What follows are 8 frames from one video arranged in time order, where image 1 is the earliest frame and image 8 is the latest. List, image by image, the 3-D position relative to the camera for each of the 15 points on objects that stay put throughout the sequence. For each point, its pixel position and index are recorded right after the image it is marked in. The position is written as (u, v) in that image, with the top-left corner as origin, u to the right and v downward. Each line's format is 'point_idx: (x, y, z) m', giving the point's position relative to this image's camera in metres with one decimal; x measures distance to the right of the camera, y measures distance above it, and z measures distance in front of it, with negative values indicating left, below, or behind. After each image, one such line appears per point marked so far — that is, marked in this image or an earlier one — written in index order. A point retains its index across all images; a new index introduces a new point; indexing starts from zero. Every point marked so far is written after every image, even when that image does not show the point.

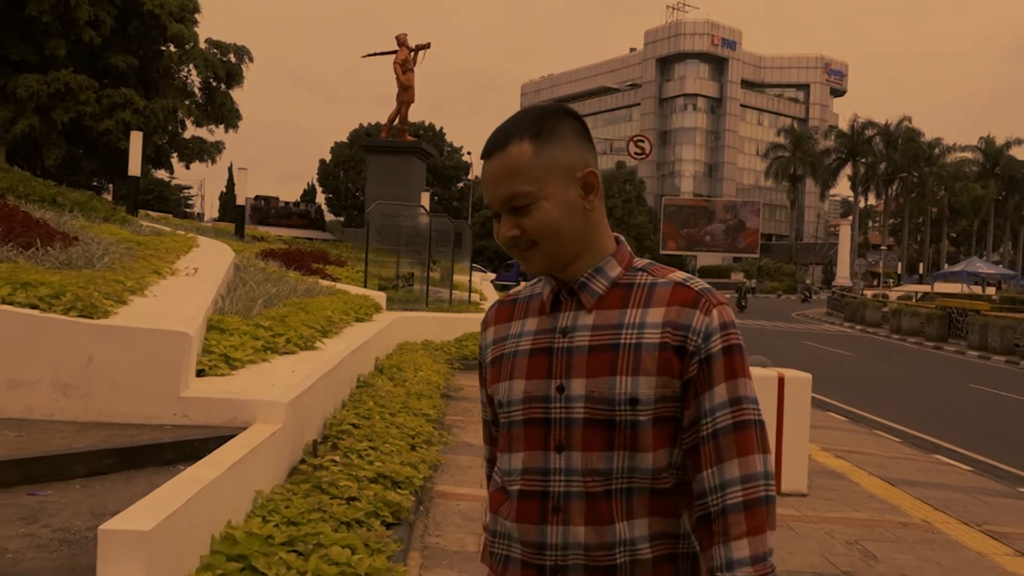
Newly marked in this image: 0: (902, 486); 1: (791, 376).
0: (+3.2, -1.6, +7.0) m
1: (+2.0, -0.7, +6.3) m
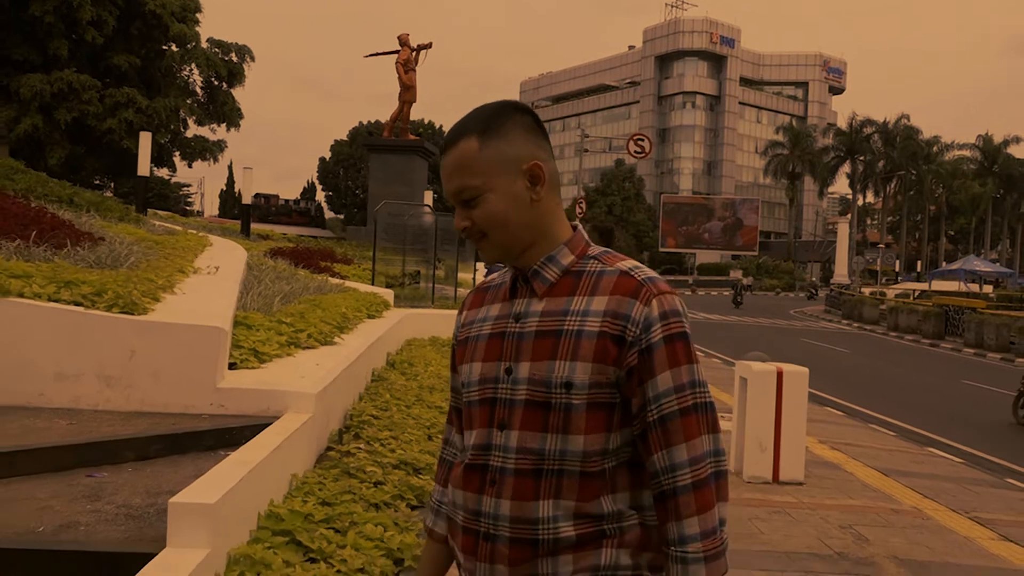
0: (+3.3, -1.6, +7.4) m
1: (+2.1, -0.6, +6.6) m
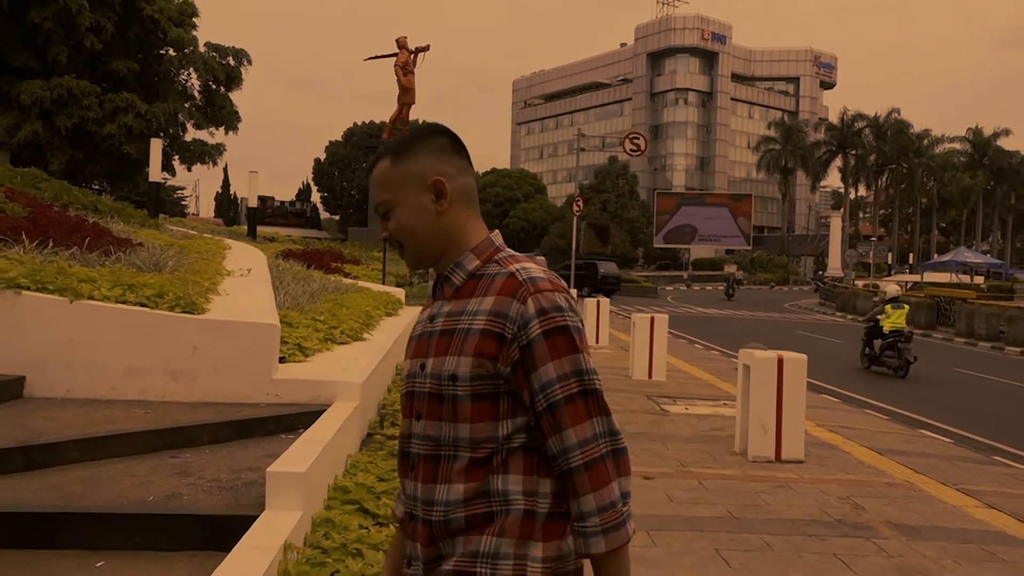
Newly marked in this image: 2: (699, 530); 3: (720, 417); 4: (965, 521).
0: (+3.4, -1.5, +7.9) m
1: (+2.3, -0.6, +7.1) m
2: (+1.1, -1.5, +5.2) m
3: (+2.2, -1.4, +9.2) m
4: (+3.0, -1.5, +5.8) m
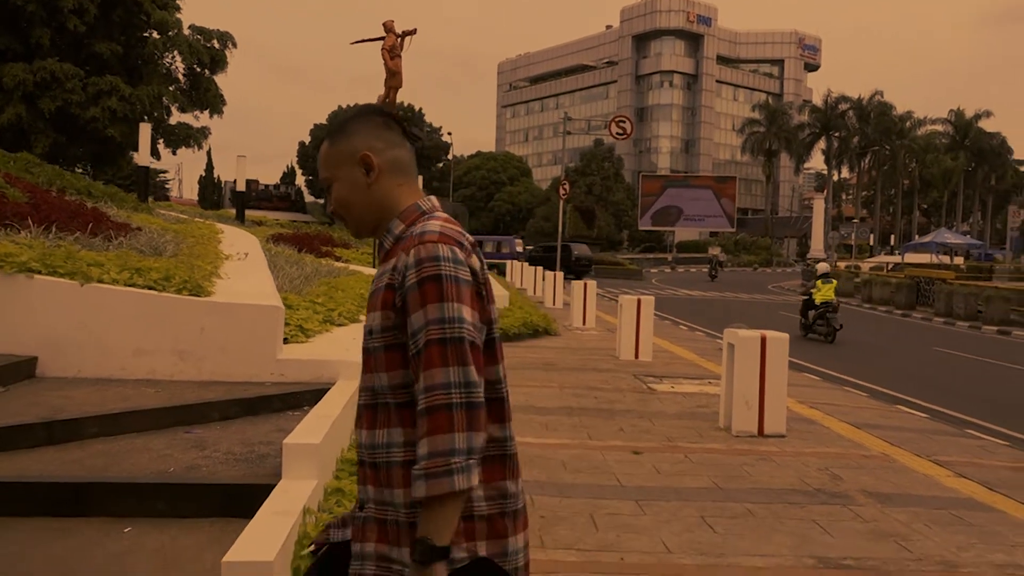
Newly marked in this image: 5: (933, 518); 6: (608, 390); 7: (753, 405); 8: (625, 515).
0: (+3.4, -1.3, +8.2) m
1: (+2.2, -0.4, +7.4) m
2: (+1.1, -1.3, +5.5) m
3: (+2.1, -1.2, +9.5) m
4: (+3.0, -1.4, +6.1) m
5: (+2.6, -1.4, +5.3) m
6: (+1.1, -1.1, +9.5) m
7: (+2.1, -1.0, +7.5) m
8: (+0.7, -1.3, +5.1) m
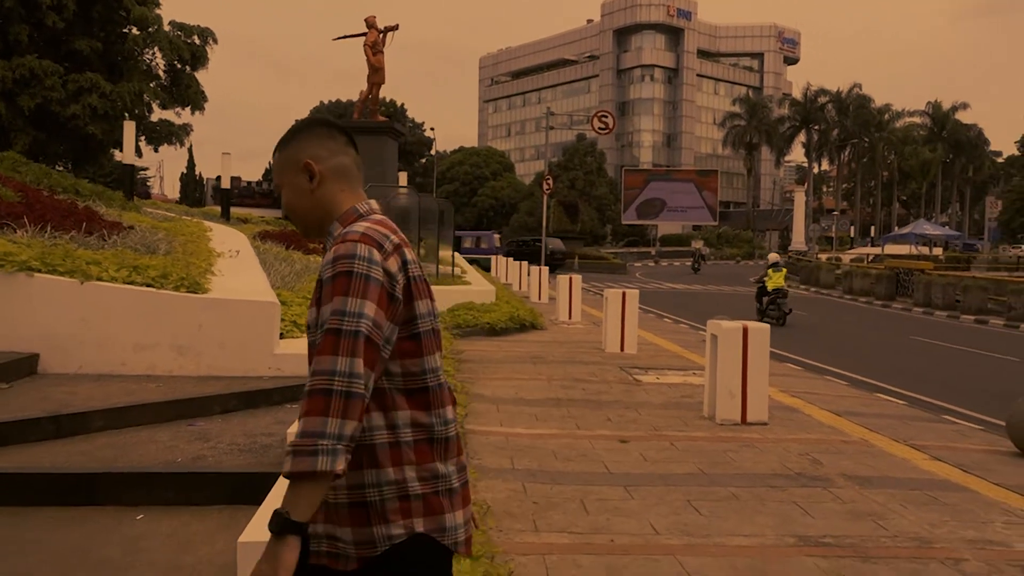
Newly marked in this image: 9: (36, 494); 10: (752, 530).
0: (+3.3, -1.3, +8.5) m
1: (+2.1, -0.3, +7.6) m
2: (+1.1, -1.3, +5.7) m
3: (+2.0, -1.1, +9.7) m
4: (+2.9, -1.3, +6.3) m
5: (+2.5, -1.3, +5.5) m
6: (+0.9, -1.1, +9.7) m
7: (+2.0, -1.0, +7.7) m
8: (+0.6, -1.3, +5.3) m
9: (-2.1, -0.9, +3.8) m
10: (+1.3, -1.3, +4.7) m
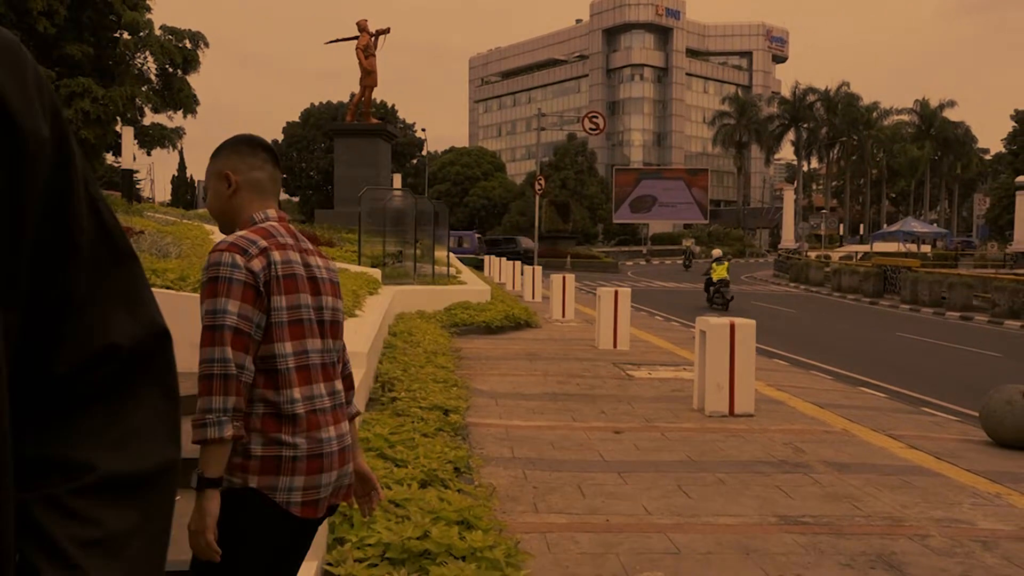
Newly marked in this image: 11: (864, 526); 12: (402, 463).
0: (+3.3, -1.2, +8.9) m
1: (+2.1, -0.3, +8.0) m
2: (+1.1, -1.3, +6.1) m
3: (+2.0, -1.1, +10.1) m
4: (+2.9, -1.3, +6.7) m
5: (+2.6, -1.3, +5.9) m
6: (+0.9, -1.0, +10.1) m
7: (+2.0, -0.9, +8.1) m
8: (+0.6, -1.3, +5.7) m
9: (-2.1, -0.9, +4.2) m
10: (+1.3, -1.3, +5.1) m
11: (+2.0, -1.3, +4.8) m
12: (-0.6, -1.0, +4.8) m
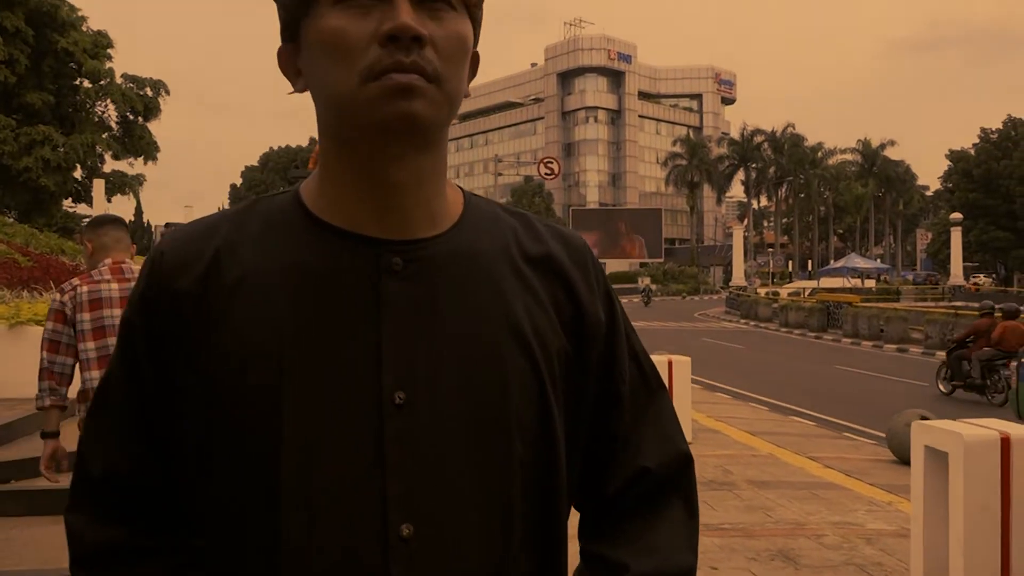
0: (+2.8, -1.7, +9.8) m
1: (+1.7, -0.8, +9.0) m
2: (+0.8, -1.6, +7.0) m
3: (+1.5, -1.6, +11.0) m
4: (+2.6, -1.7, +7.7) m
5: (+2.3, -1.7, +6.9) m
6: (+0.4, -1.6, +11.0) m
7: (+1.6, -1.4, +9.1) m
8: (+0.4, -1.6, +6.5) m
9: (-2.3, -1.2, +4.9) m
10: (+1.1, -1.6, +6.0) m
11: (+1.7, -1.6, +5.8) m
12: (-0.9, -1.3, +5.7) m
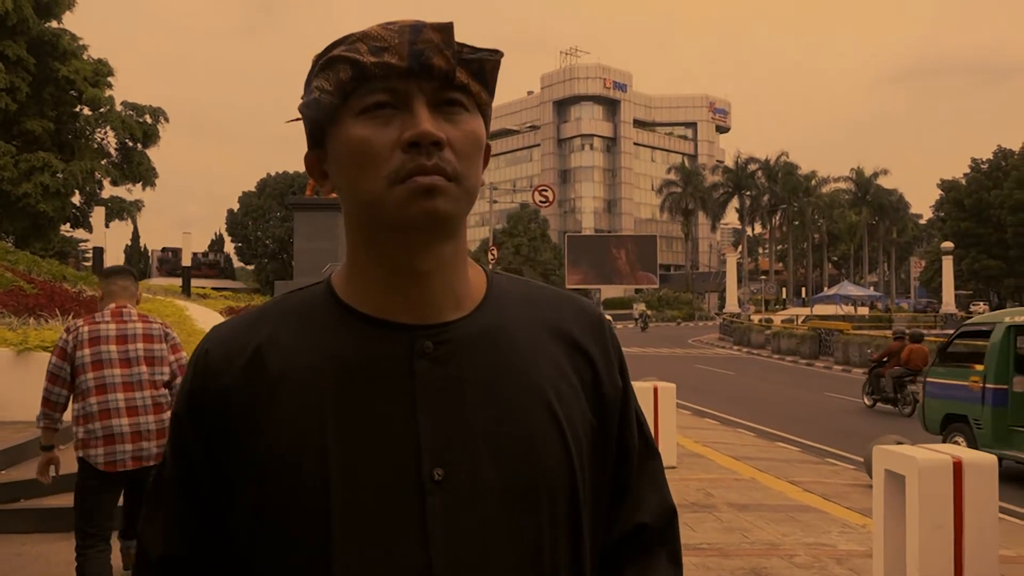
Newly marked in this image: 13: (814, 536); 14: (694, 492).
0: (+2.7, -2.0, +10.1) m
1: (+1.6, -1.1, +9.3) m
2: (+0.7, -1.9, +7.2) m
3: (+1.4, -2.0, +11.3) m
4: (+2.5, -1.9, +7.9) m
5: (+2.2, -1.9, +7.1) m
6: (+0.3, -1.9, +11.2) m
7: (+1.5, -1.7, +9.3) m
8: (+0.3, -1.9, +6.8) m
9: (-2.4, -1.4, +5.2) m
10: (+1.0, -1.8, +6.3) m
11: (+1.6, -1.8, +6.0) m
12: (-1.0, -1.5, +5.9) m
13: (+2.3, -1.9, +6.5) m
14: (+1.7, -1.9, +8.1) m
